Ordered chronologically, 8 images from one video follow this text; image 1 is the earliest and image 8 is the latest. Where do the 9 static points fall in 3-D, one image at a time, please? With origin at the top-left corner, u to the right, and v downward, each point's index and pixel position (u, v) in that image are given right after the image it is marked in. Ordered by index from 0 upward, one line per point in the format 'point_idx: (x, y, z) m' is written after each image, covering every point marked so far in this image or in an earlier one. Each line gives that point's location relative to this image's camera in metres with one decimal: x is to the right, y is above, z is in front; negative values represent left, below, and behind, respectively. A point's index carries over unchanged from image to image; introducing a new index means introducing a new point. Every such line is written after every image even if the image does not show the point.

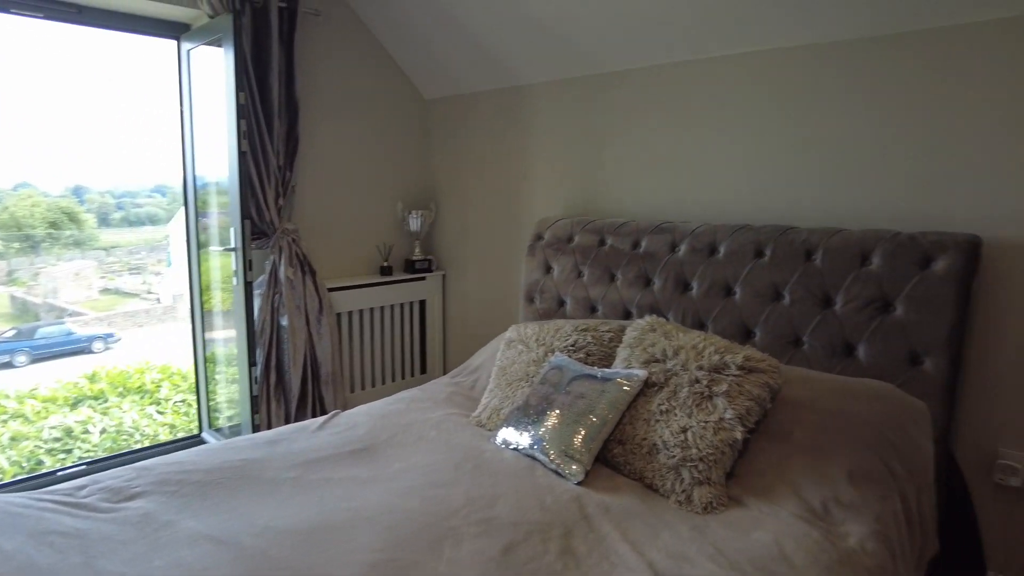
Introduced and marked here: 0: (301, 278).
0: (-0.9, 0.0, +2.8) m
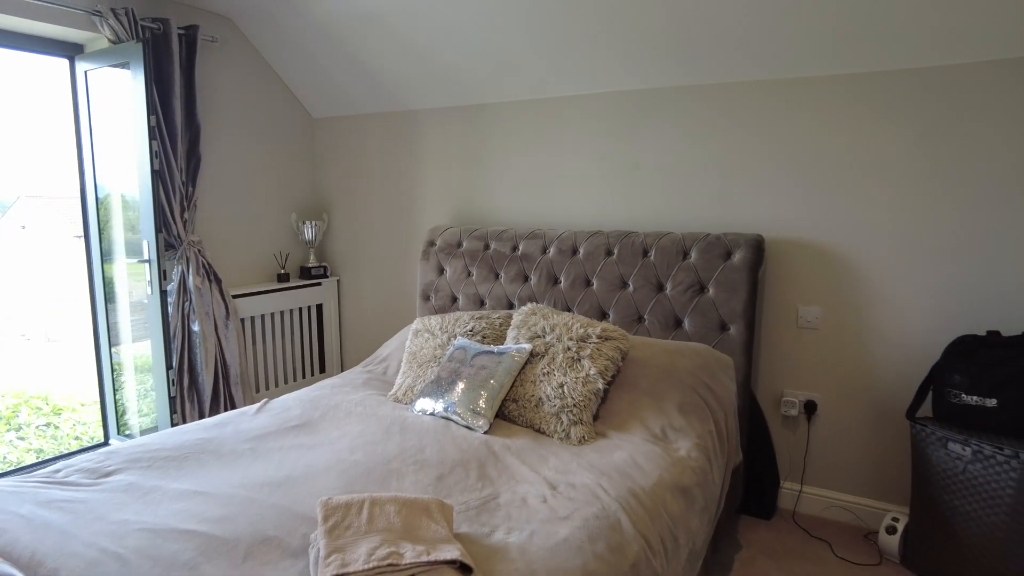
0: (-1.4, 0.0, +3.0) m
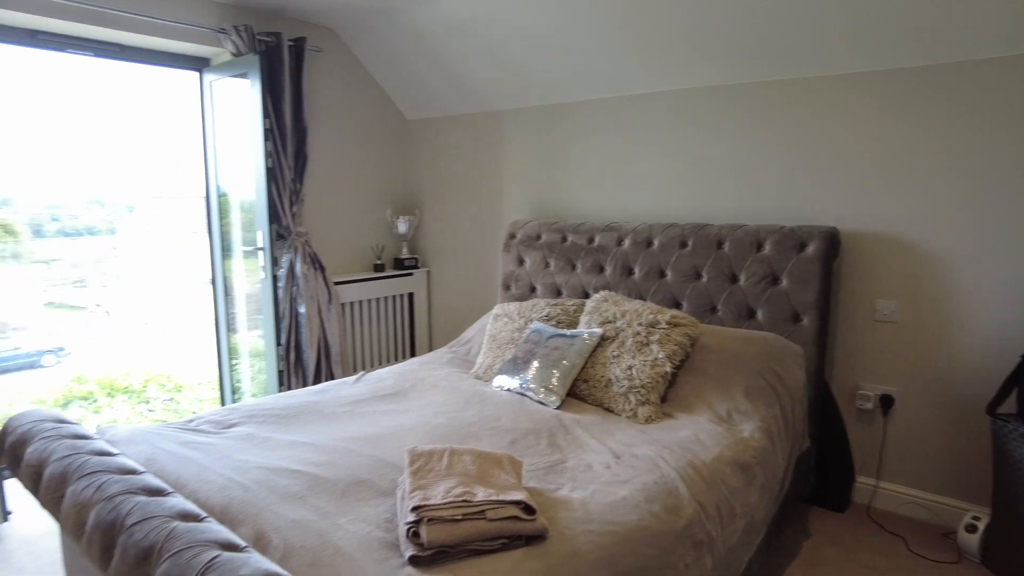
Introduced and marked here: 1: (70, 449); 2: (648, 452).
0: (-1.0, +0.1, +3.3) m
1: (-1.1, -0.4, +1.5) m
2: (+0.4, -0.5, +1.8) m
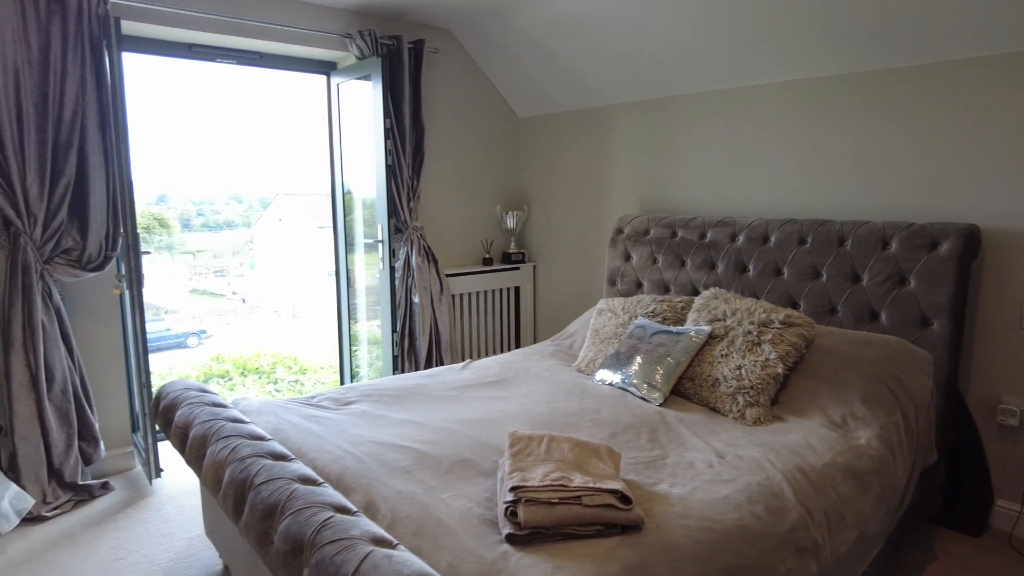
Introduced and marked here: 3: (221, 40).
0: (-0.5, +0.1, +3.5) m
1: (-0.8, -0.3, +1.7) m
2: (+0.7, -0.5, +1.8) m
3: (-1.4, +1.2, +3.1) m
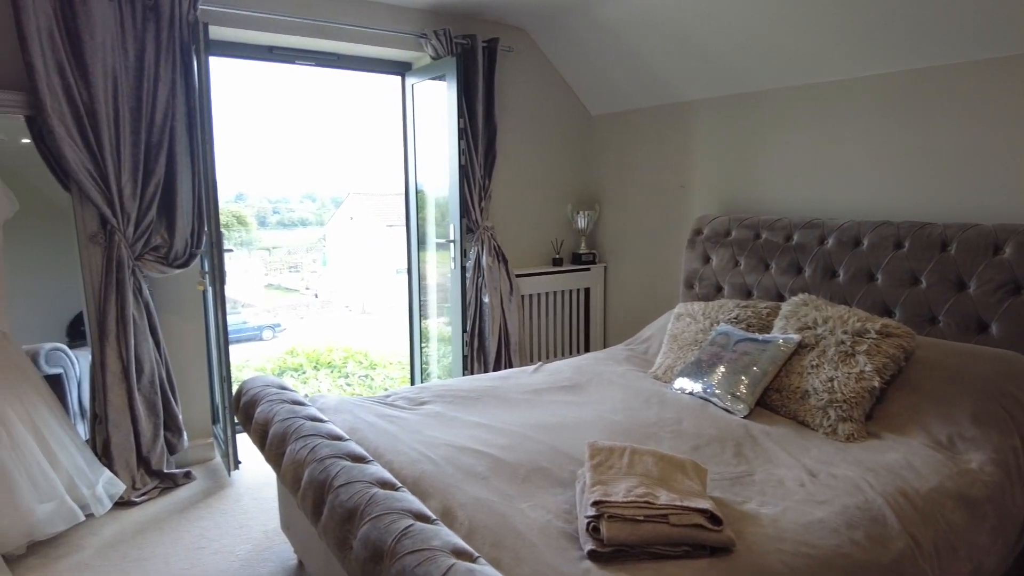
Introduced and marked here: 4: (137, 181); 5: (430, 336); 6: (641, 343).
0: (-0.1, +0.1, +3.5) m
1: (-0.6, -0.3, +1.8) m
2: (+0.9, -0.5, +1.7) m
3: (-1.0, +1.2, +3.2) m
4: (-1.5, +0.4, +2.7) m
5: (-0.5, -0.3, +3.9) m
6: (+0.6, -0.2, +2.8) m
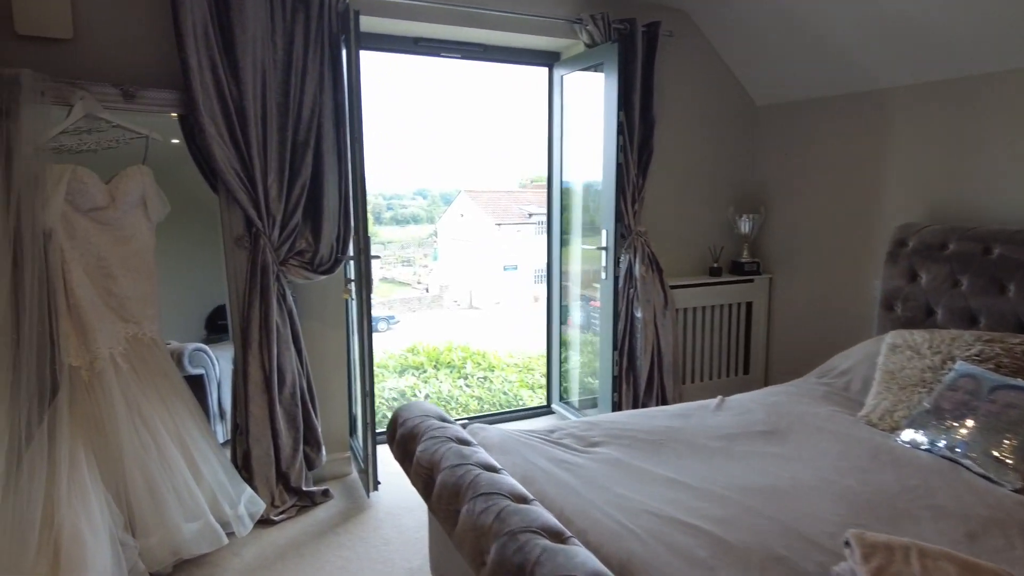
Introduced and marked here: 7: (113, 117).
0: (+0.7, +0.1, +3.1) m
1: (-0.1, -0.4, +1.5) m
2: (+1.3, -0.6, +1.2) m
3: (-0.3, +1.2, +3.0) m
4: (-0.9, +0.4, +2.6) m
5: (+0.3, -0.3, +3.6) m
6: (+1.2, -0.3, +2.4) m
7: (-1.4, +0.6, +2.3) m
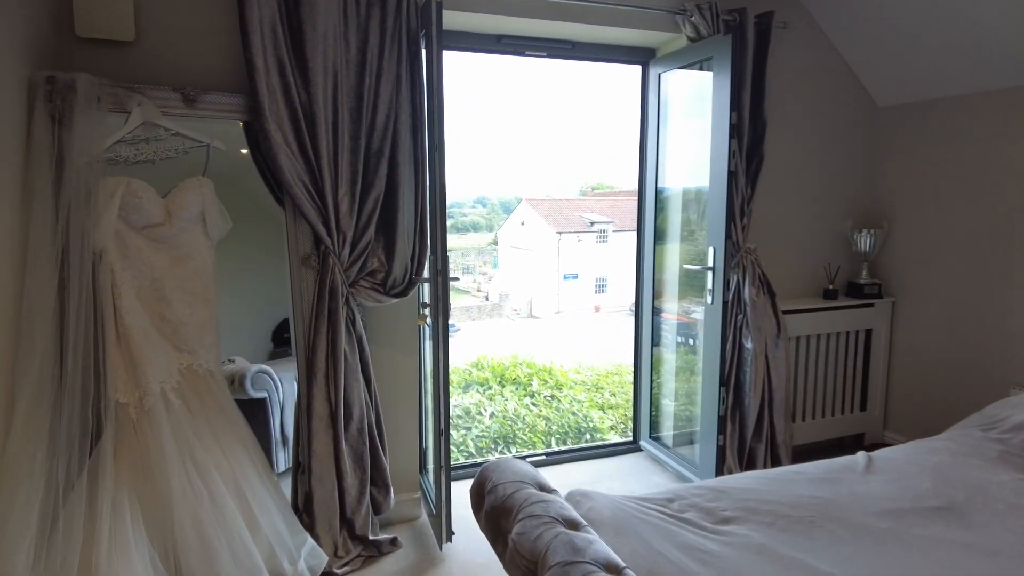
0: (+1.0, 0.0, +2.7) m
1: (+0.1, -0.5, +1.2) m
2: (+1.5, -0.7, +0.7) m
3: (+0.1, +1.1, +2.7) m
4: (-0.6, +0.3, +2.3) m
5: (+0.7, -0.4, +3.2) m
6: (+1.5, -0.4, +1.9) m
7: (-1.1, +0.5, +2.1) m
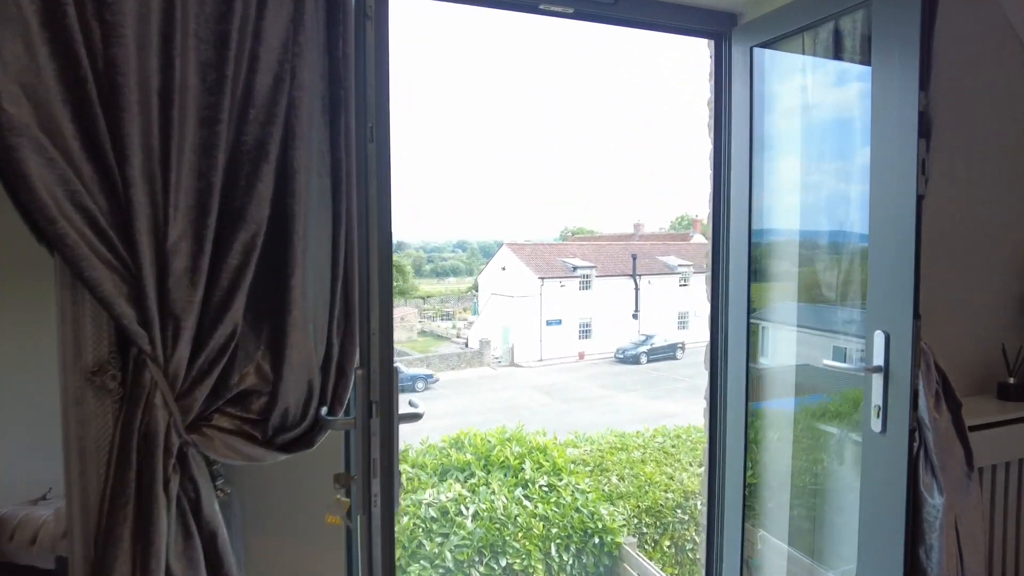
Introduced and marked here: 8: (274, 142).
0: (+1.1, -0.3, +1.5) m
1: (+0.2, -0.6, -0.1) m
2: (+1.6, -0.8, -0.5) m
3: (+0.1, +0.8, +1.6) m
4: (-0.5, +0.1, +1.1) m
5: (+0.7, -0.7, +2.0) m
6: (+1.5, -0.6, +0.8) m
7: (-1.0, +0.3, +0.9) m
8: (-0.4, +0.3, +1.2) m
